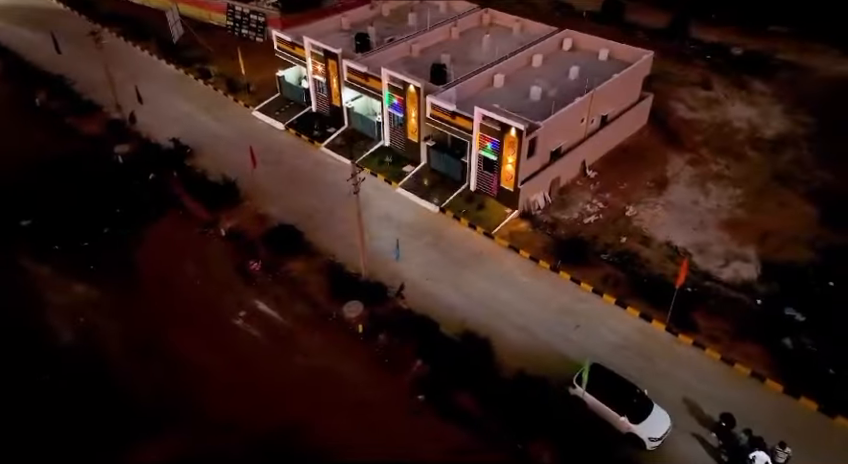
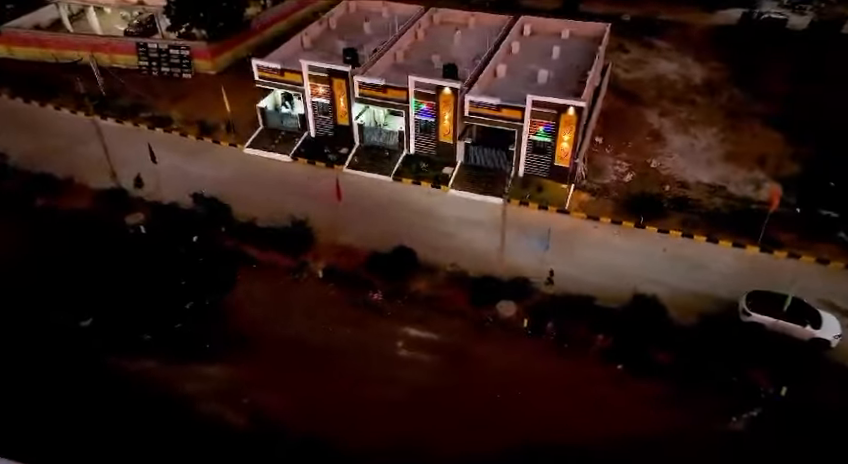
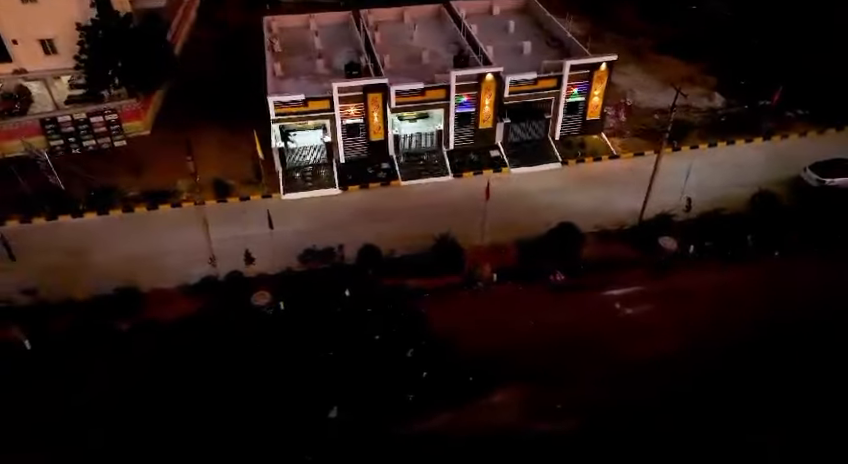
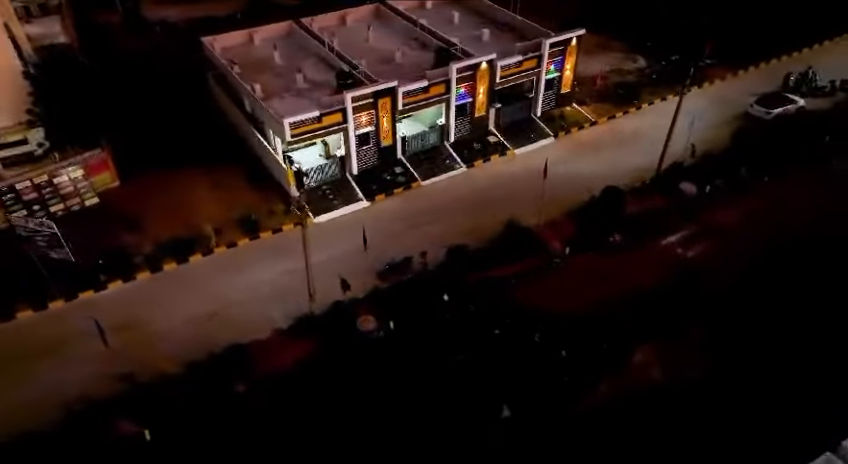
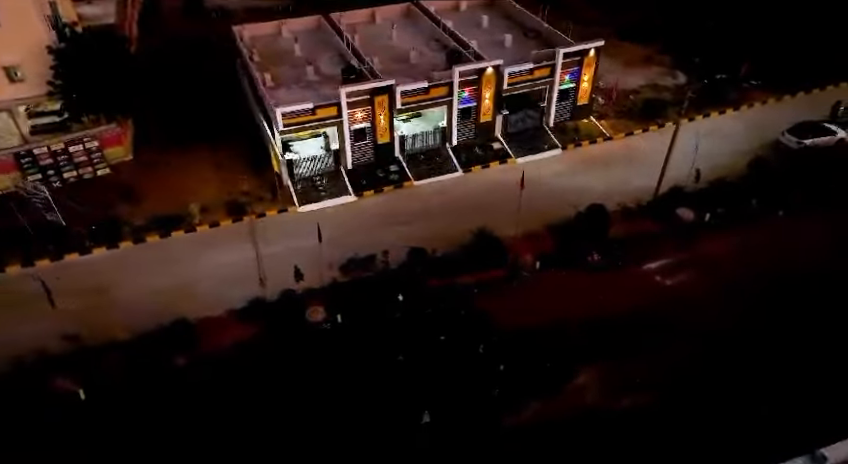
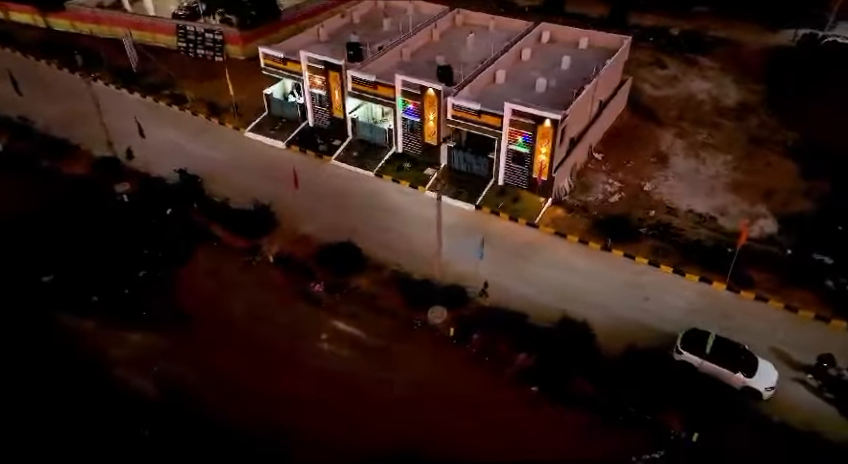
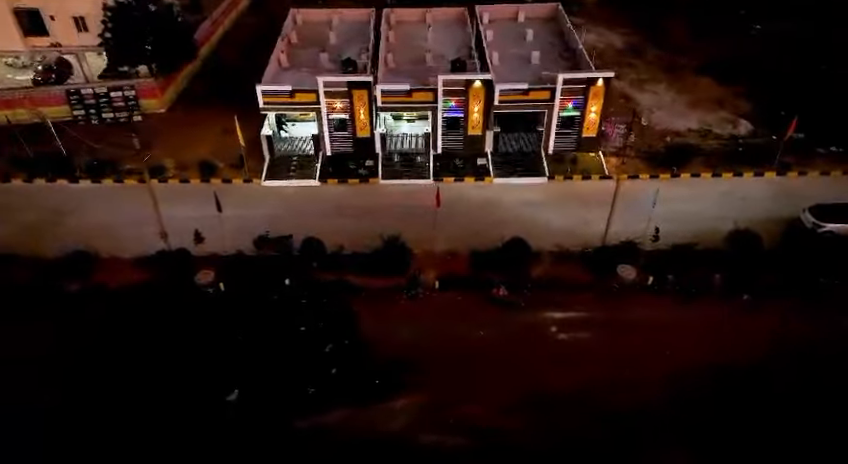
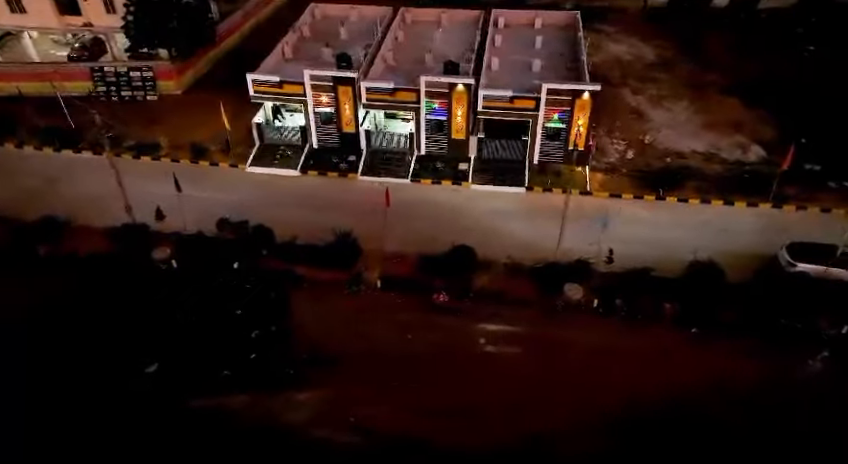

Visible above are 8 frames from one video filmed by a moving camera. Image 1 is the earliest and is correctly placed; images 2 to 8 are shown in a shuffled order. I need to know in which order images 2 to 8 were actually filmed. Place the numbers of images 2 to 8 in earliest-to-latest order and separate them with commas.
6, 2, 8, 7, 3, 5, 4
